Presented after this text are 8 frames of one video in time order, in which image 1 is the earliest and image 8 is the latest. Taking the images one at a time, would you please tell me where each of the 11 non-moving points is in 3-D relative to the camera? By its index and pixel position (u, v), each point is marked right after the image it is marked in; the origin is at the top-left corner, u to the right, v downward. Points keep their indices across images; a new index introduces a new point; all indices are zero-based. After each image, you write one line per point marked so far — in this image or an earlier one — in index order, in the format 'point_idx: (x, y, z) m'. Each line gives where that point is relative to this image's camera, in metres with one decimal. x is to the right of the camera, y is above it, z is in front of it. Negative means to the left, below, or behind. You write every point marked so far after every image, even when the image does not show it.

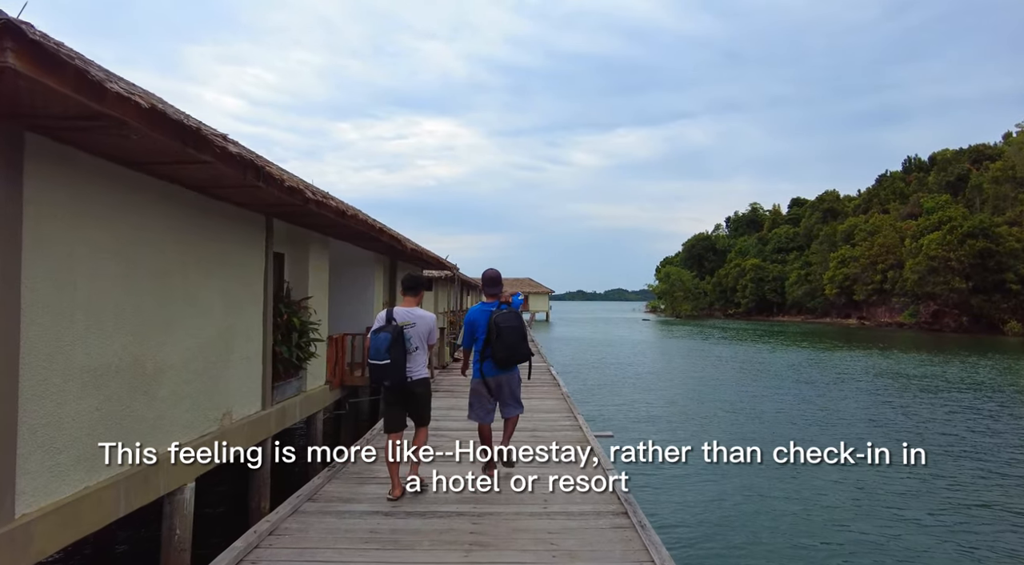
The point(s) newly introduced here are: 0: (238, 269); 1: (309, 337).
0: (-2.6, +0.1, +6.5) m
1: (-2.4, -0.6, +7.9) m
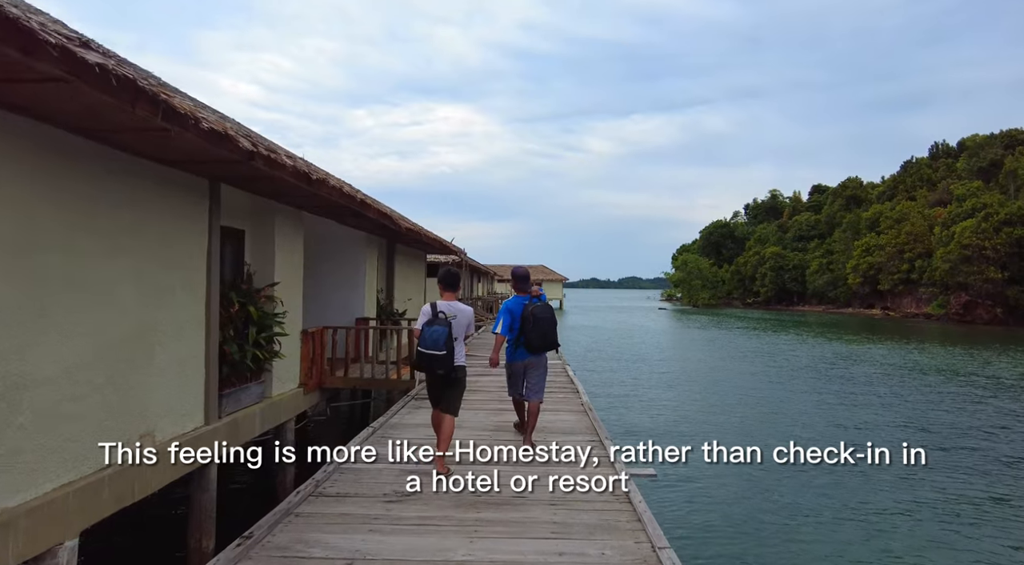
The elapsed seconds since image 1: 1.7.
0: (-2.5, +0.3, +5.0) m
1: (-2.3, -0.5, +6.5) m
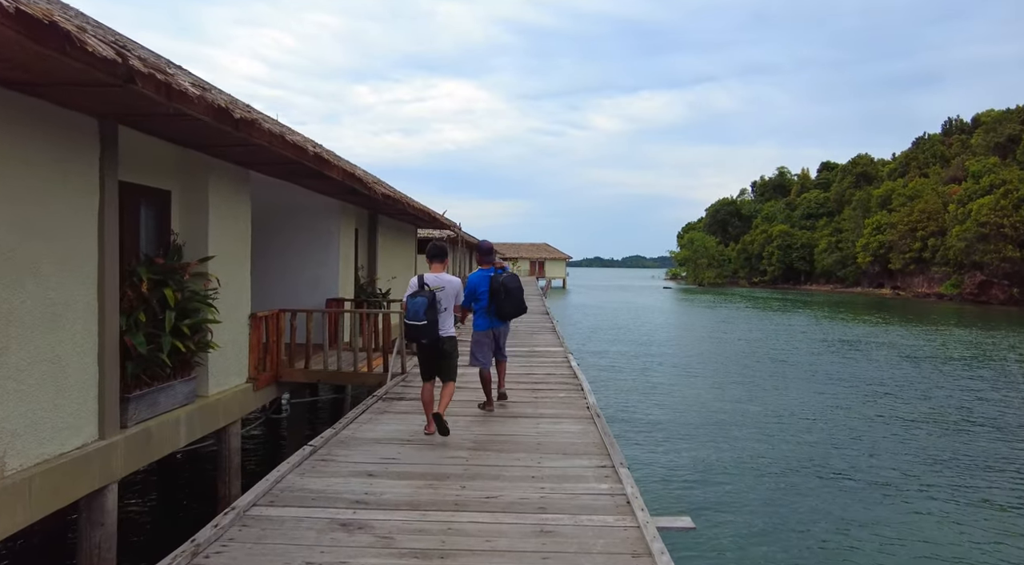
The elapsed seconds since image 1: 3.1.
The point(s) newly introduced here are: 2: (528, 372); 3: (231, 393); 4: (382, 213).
0: (-2.6, +0.4, +3.7) m
1: (-2.4, -0.3, +5.2) m
2: (+0.2, -0.9, +7.4) m
3: (-2.5, -1.0, +6.0) m
4: (-2.1, +1.2, +11.3) m
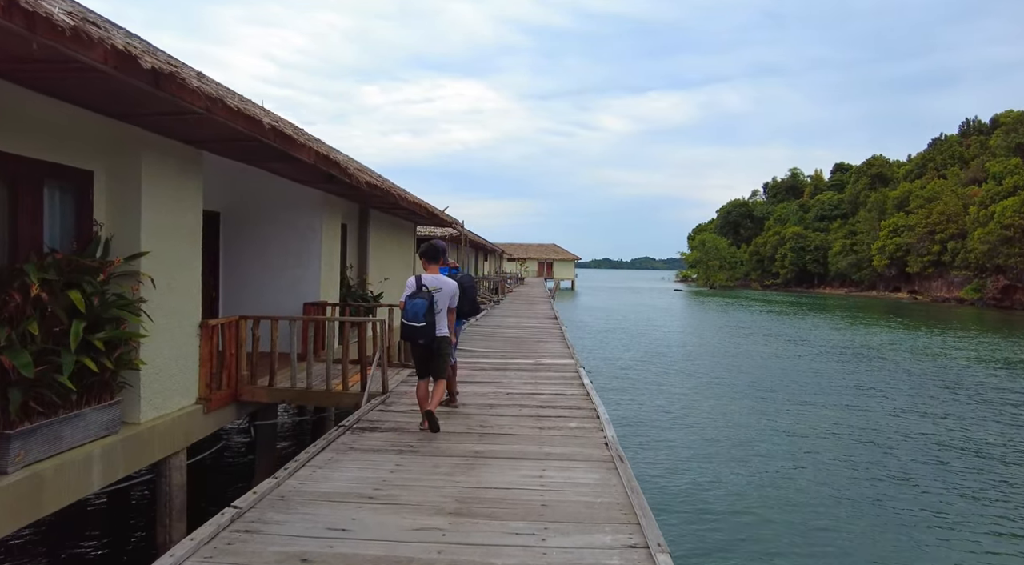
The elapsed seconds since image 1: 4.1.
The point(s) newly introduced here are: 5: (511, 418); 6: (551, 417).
0: (-2.6, +0.4, +2.6) m
1: (-2.4, -0.3, +4.1) m
2: (+0.2, -1.0, +6.3) m
3: (-2.5, -1.0, +5.0) m
4: (-2.1, +1.1, +10.2) m
5: (0.0, -1.0, +5.1) m
6: (+0.3, -1.0, +5.1) m
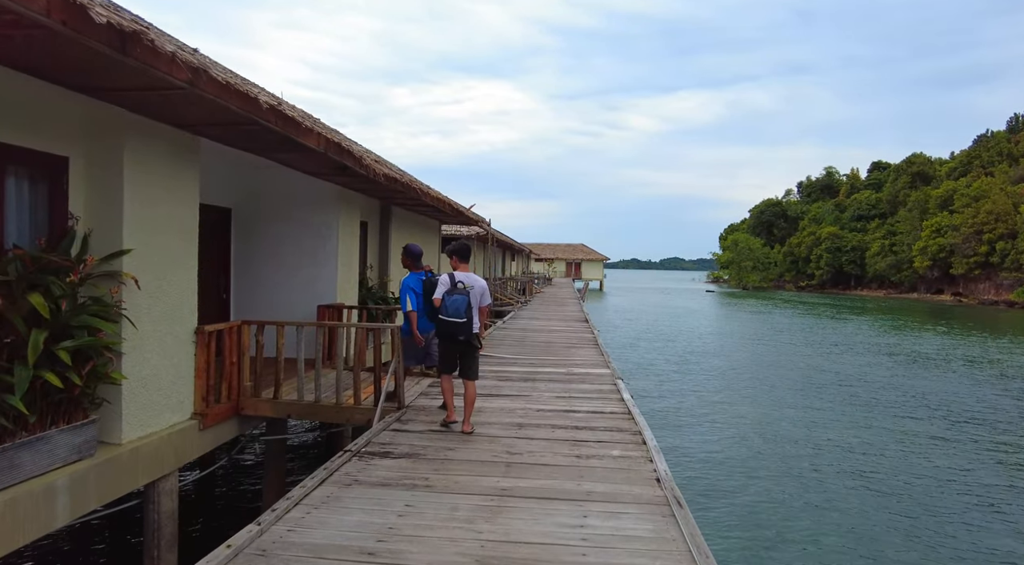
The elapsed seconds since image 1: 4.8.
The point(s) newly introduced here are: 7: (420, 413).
0: (-2.5, +0.4, +2.1) m
1: (-2.2, -0.3, +3.5) m
2: (+0.4, -1.0, +5.6) m
3: (-2.3, -1.0, +4.4) m
4: (-1.6, +1.1, +9.7) m
5: (+0.2, -1.0, +4.4) m
6: (+0.5, -1.0, +4.4) m
7: (-0.7, -1.0, +5.2) m
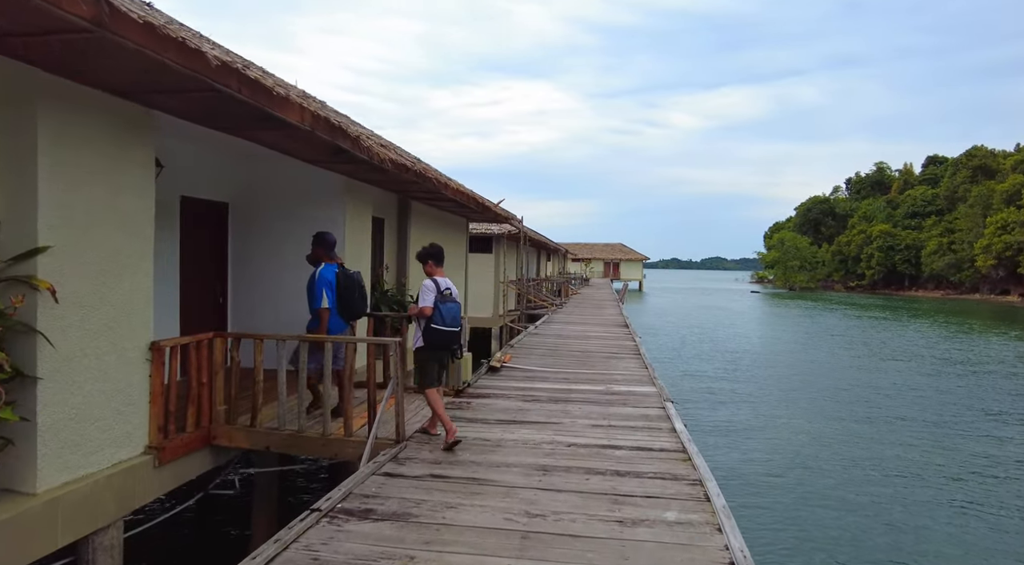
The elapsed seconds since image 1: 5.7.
0: (-2.5, +0.4, +1.2) m
1: (-2.2, -0.3, +2.7) m
2: (+0.6, -1.0, +4.6) m
3: (-2.1, -1.0, +3.6) m
4: (-1.2, +1.1, +8.8) m
5: (+0.3, -1.1, +3.4) m
6: (+0.6, -1.1, +3.4) m
7: (-0.5, -1.0, +4.3) m
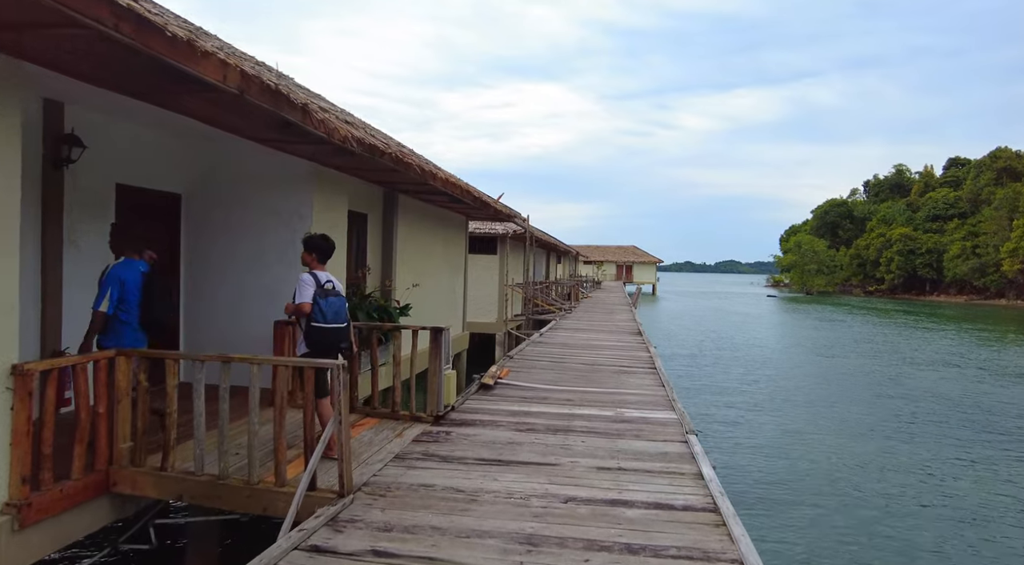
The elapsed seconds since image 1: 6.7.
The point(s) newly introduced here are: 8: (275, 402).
0: (-2.7, +0.4, +0.3) m
1: (-2.3, -0.3, +1.7) m
2: (+0.5, -1.1, +3.6) m
3: (-2.3, -1.0, +2.6) m
4: (-1.2, +1.0, +7.8) m
5: (+0.2, -1.1, +2.4) m
6: (+0.5, -1.1, +2.4) m
7: (-0.6, -1.1, +3.3) m
8: (-1.2, -0.6, +3.4) m
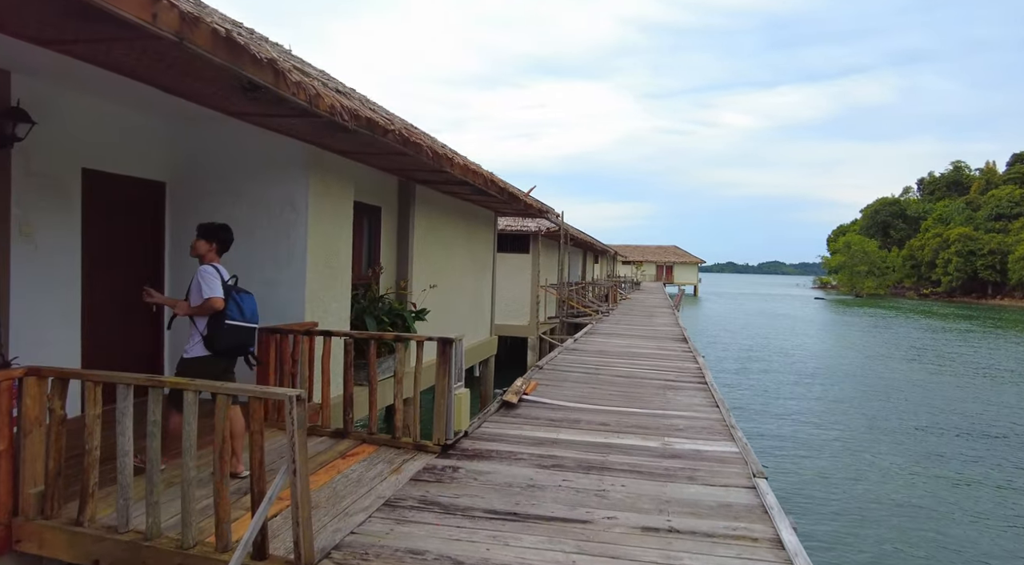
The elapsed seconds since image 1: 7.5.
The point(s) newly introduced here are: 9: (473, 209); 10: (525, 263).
0: (-2.8, +0.4, -0.4) m
1: (-2.3, -0.3, +1.0) m
2: (+0.6, -1.1, +2.7) m
3: (-2.2, -1.0, +1.9) m
4: (-0.9, +1.0, +7.0) m
5: (+0.2, -1.1, +1.5) m
6: (+0.5, -1.1, +1.5) m
7: (-0.6, -1.1, +2.5) m
8: (-1.1, -0.6, +2.6) m
9: (-0.5, +1.0, +8.9) m
10: (+0.3, +0.4, +13.4) m
